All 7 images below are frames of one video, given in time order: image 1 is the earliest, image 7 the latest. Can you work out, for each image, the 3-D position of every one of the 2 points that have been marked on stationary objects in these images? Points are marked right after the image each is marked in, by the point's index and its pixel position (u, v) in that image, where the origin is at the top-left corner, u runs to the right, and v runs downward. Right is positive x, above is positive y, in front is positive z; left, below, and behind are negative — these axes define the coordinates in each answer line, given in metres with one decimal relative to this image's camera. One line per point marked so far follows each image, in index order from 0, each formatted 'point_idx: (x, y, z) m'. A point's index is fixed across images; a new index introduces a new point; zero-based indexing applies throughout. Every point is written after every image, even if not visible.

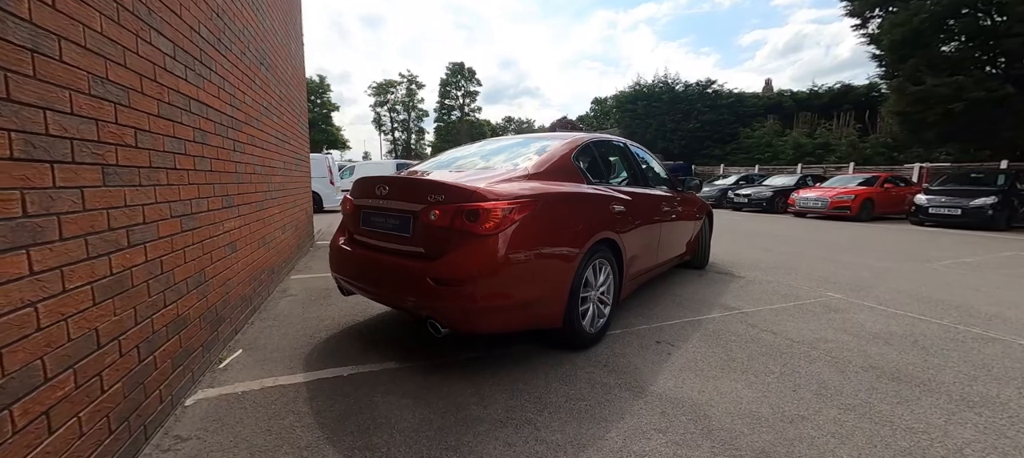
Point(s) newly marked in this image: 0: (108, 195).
0: (-1.5, +0.1, +1.5) m
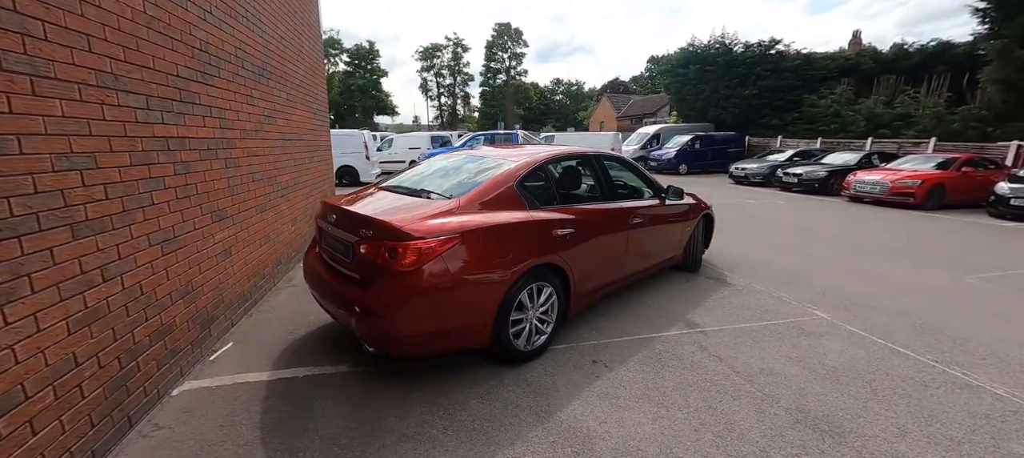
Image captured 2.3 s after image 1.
0: (-2.1, -0.1, +1.9) m
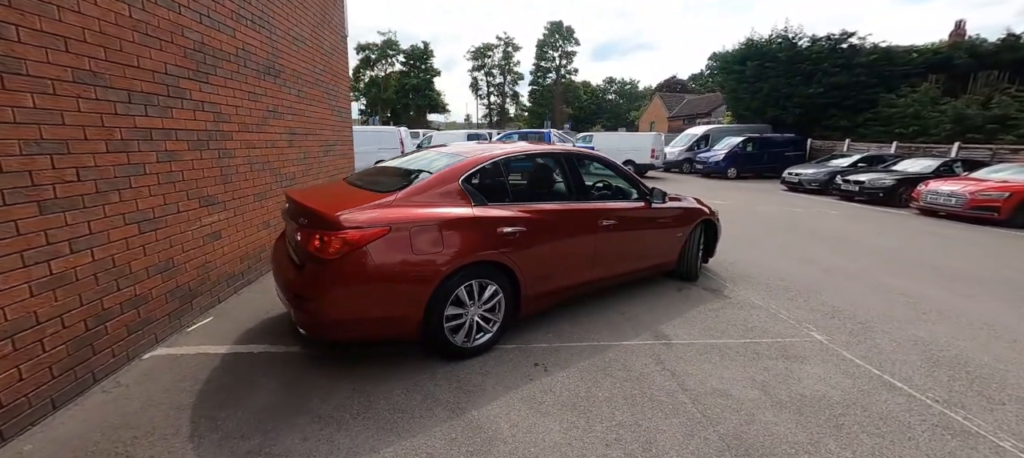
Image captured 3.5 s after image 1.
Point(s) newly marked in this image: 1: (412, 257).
0: (-2.5, 0.0, +2.2) m
1: (-0.6, -0.2, +2.5) m
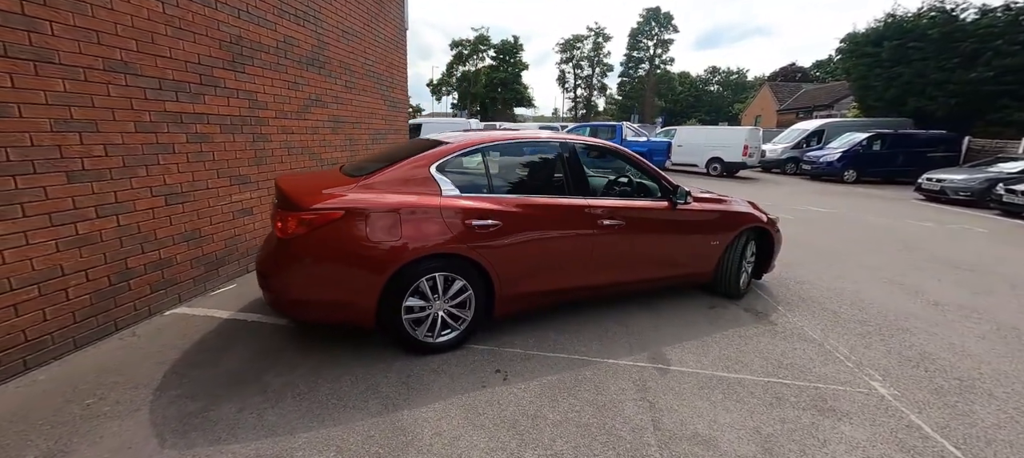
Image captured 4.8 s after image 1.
0: (-2.8, +0.3, +2.6) m
1: (-0.9, -0.1, +2.4) m
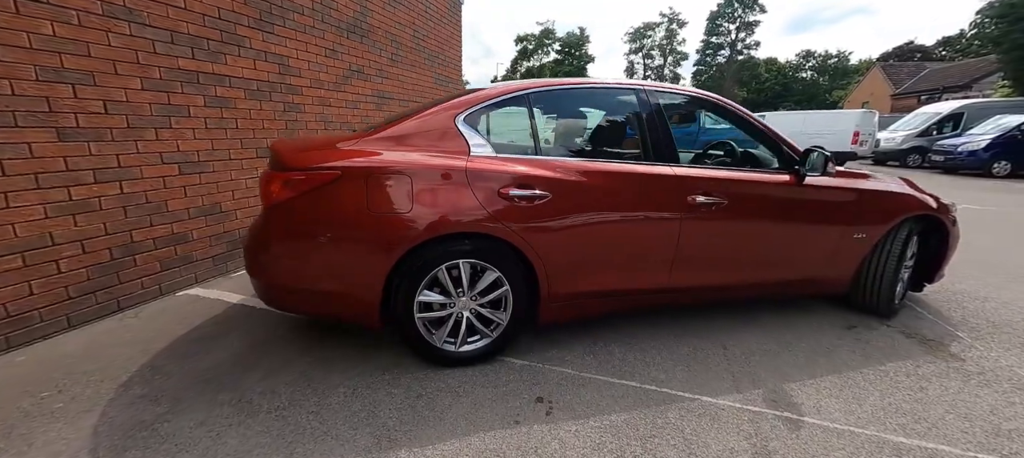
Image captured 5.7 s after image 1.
0: (-2.5, +0.5, +2.2) m
1: (-0.6, +0.1, +1.8) m
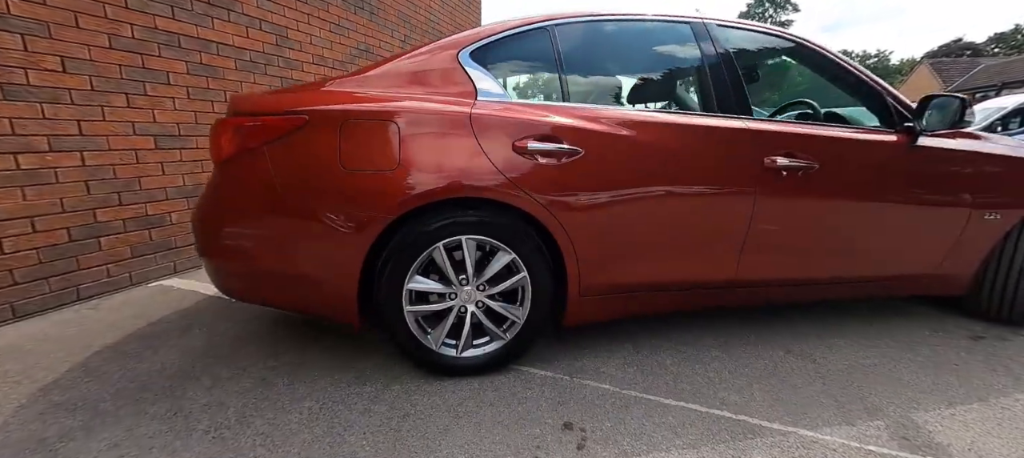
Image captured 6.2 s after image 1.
0: (-2.4, +0.6, +1.9) m
1: (-0.6, +0.2, +1.4) m
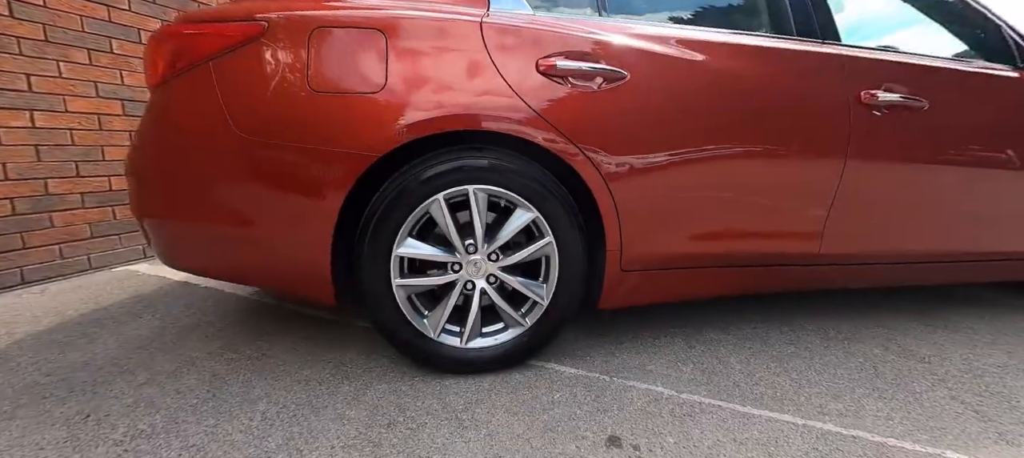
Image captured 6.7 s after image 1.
0: (-2.3, +0.7, +1.6) m
1: (-0.5, +0.3, +1.1) m
